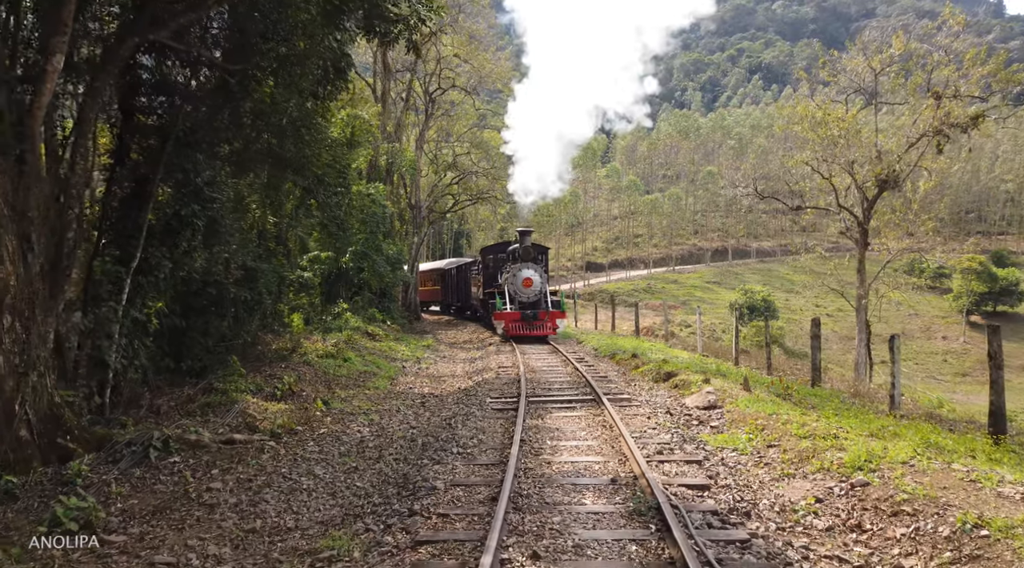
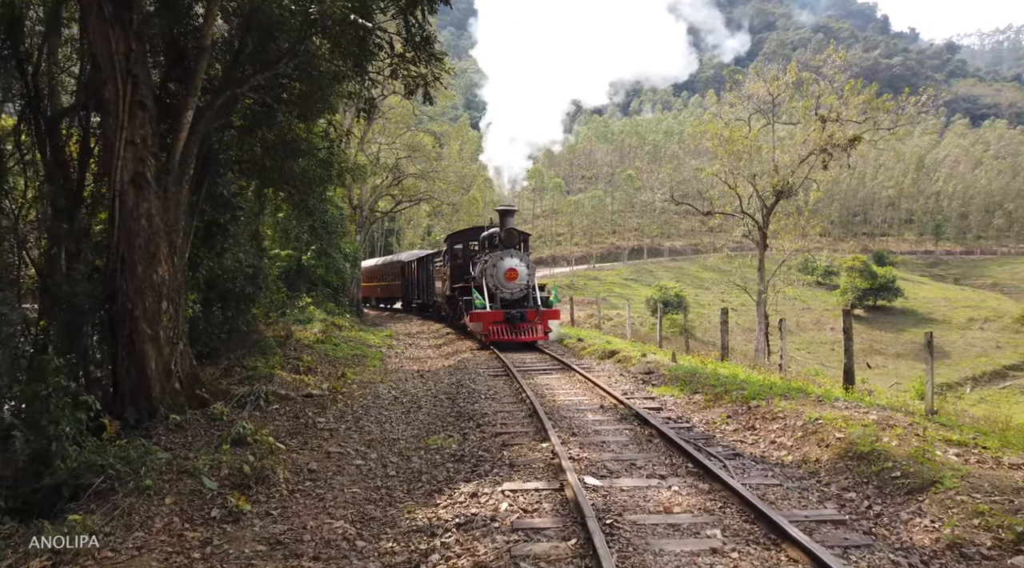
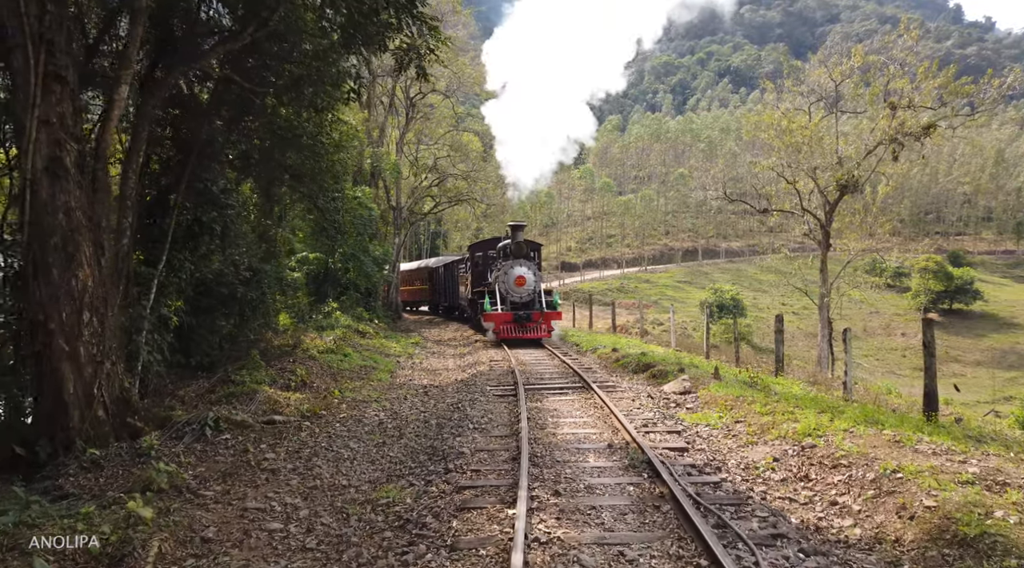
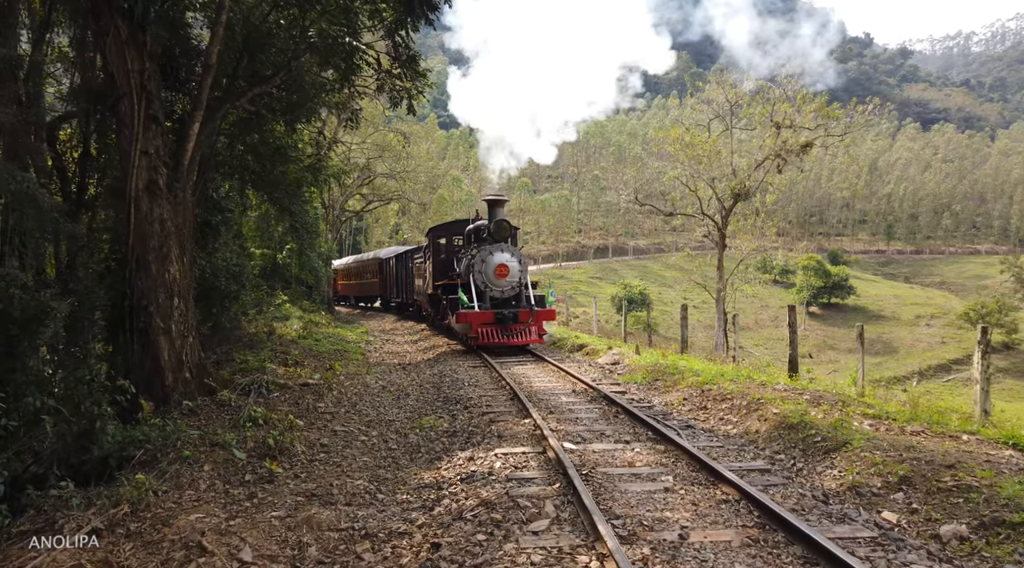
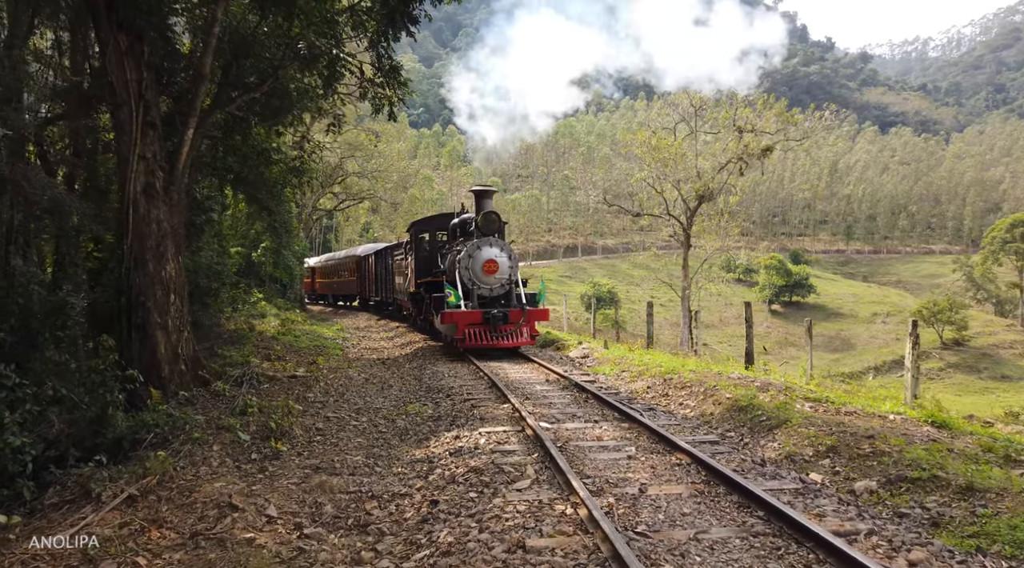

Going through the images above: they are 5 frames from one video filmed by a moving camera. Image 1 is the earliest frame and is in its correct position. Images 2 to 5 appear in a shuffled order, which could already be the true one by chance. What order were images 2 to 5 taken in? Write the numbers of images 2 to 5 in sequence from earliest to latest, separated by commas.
3, 2, 4, 5
